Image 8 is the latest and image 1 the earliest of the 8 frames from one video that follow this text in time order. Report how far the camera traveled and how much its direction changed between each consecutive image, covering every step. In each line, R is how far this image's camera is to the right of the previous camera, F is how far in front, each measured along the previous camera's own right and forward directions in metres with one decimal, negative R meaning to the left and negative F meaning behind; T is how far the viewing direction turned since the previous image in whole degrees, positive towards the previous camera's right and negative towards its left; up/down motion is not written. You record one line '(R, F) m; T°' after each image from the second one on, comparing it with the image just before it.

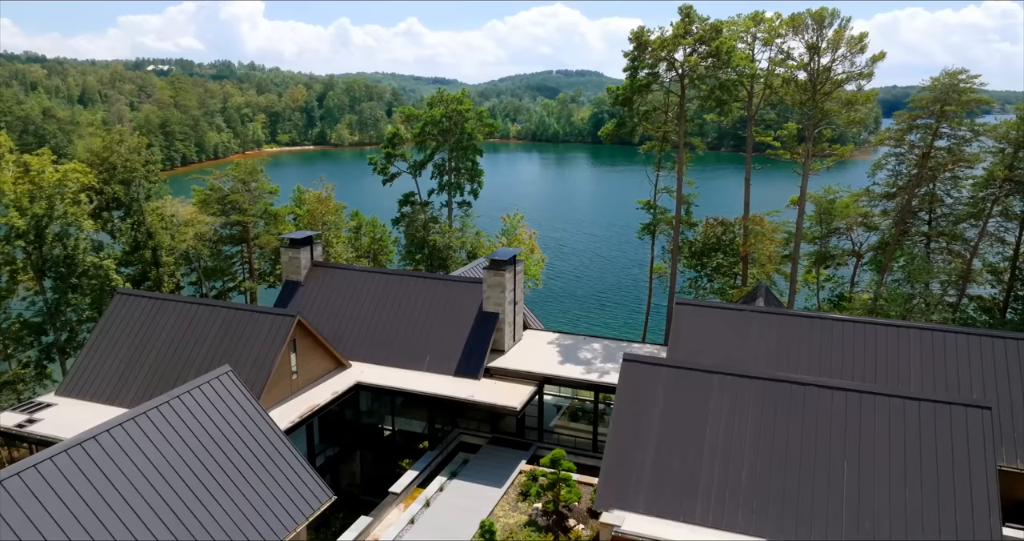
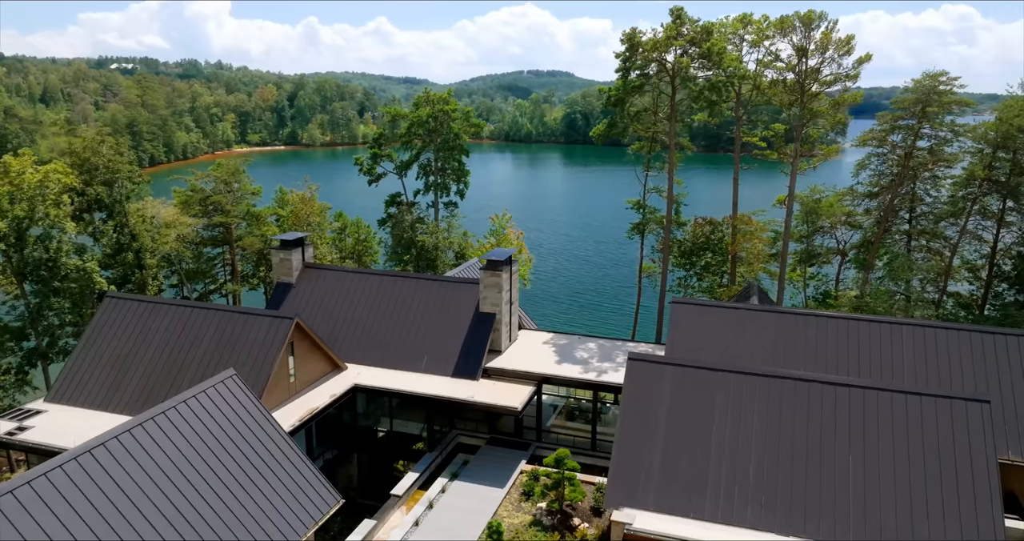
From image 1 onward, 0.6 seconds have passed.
(-0.6, 0.0) m; +2°
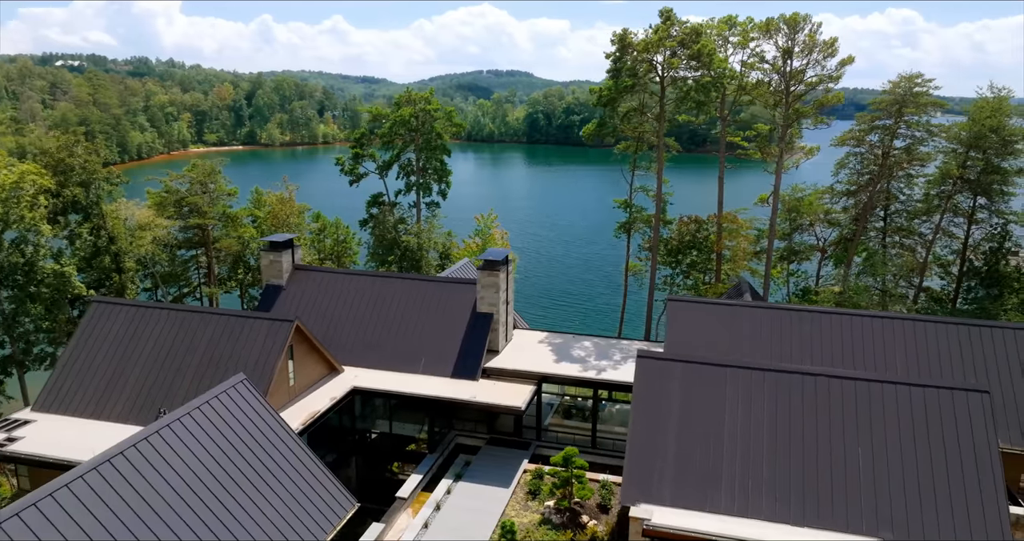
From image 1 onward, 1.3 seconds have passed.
(-0.9, 0.0) m; +3°
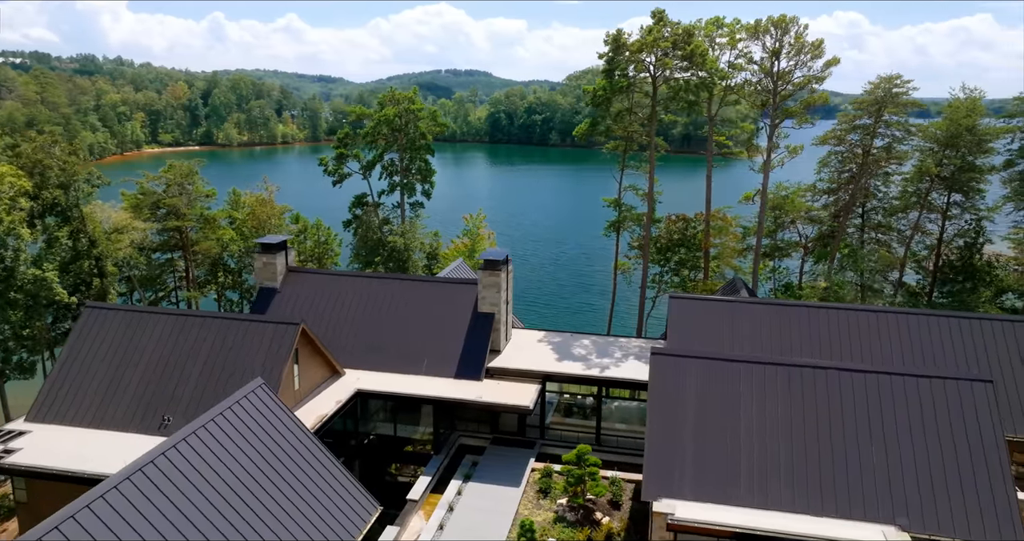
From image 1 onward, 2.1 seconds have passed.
(-1.0, 0.0) m; +3°
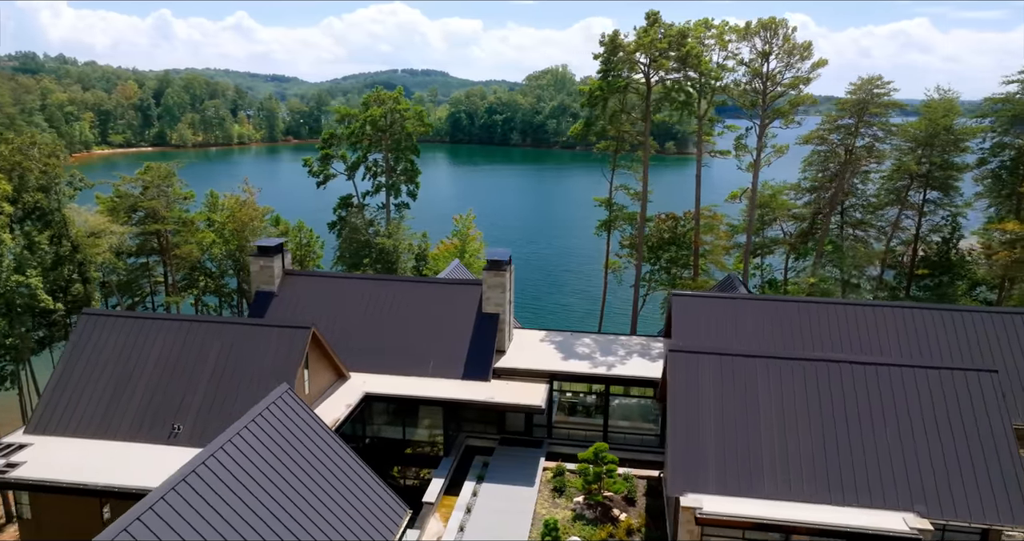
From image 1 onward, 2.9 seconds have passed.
(-1.1, 0.0) m; +3°
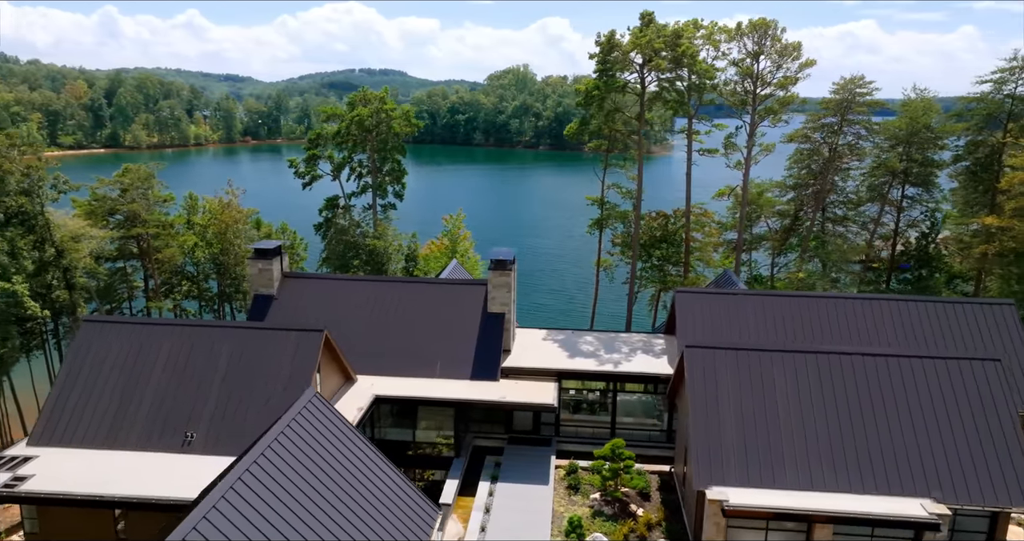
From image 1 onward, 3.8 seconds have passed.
(-1.1, 0.0) m; +3°
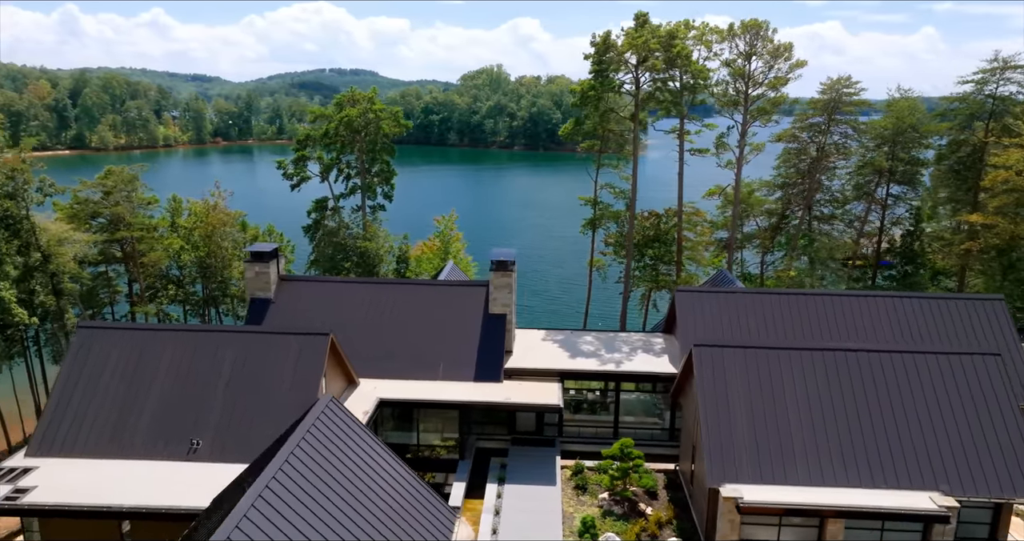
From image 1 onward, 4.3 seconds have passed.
(-0.7, 0.0) m; +2°
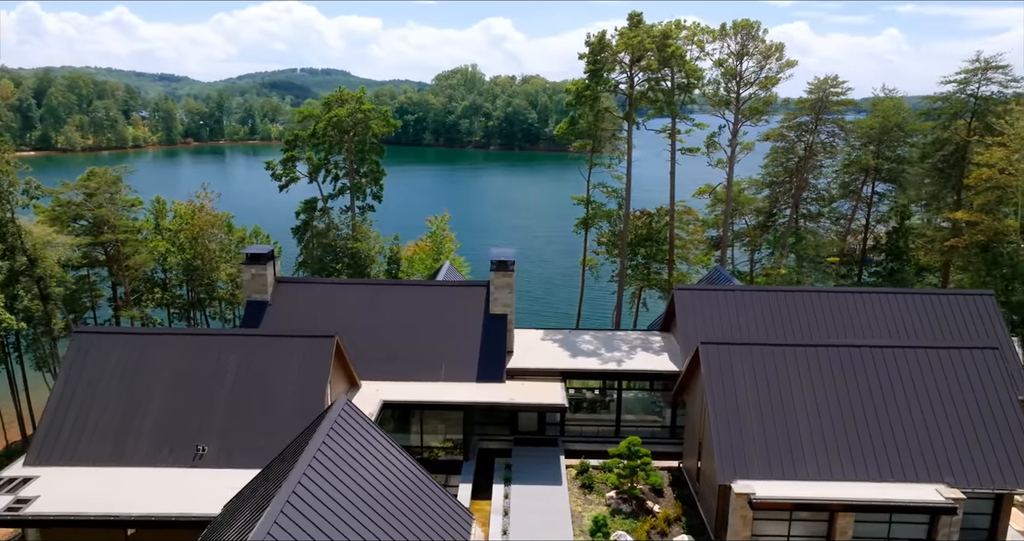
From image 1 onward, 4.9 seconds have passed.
(-0.6, 0.0) m; +2°
